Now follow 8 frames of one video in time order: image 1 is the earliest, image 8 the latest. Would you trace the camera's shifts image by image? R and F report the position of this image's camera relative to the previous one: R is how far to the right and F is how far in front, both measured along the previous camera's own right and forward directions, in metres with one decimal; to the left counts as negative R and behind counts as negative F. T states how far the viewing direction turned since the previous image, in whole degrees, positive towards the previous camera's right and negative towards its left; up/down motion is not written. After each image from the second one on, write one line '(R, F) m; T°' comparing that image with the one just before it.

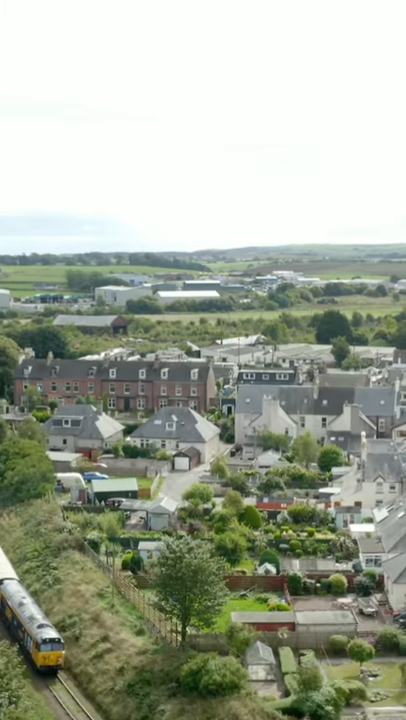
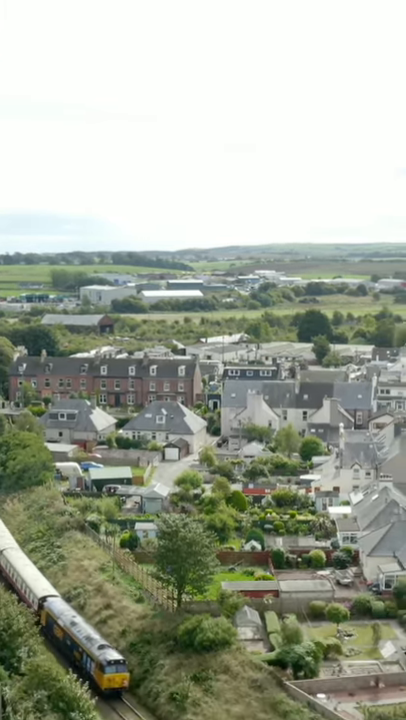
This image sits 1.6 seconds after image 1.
(-0.3, -3.4) m; +1°
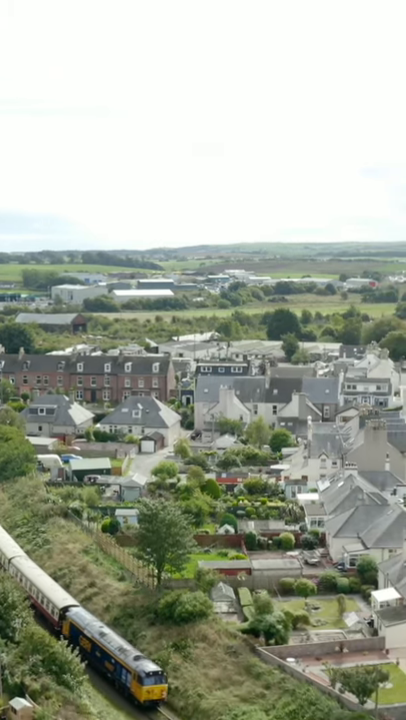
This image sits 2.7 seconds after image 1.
(-0.3, -2.5) m; +2°
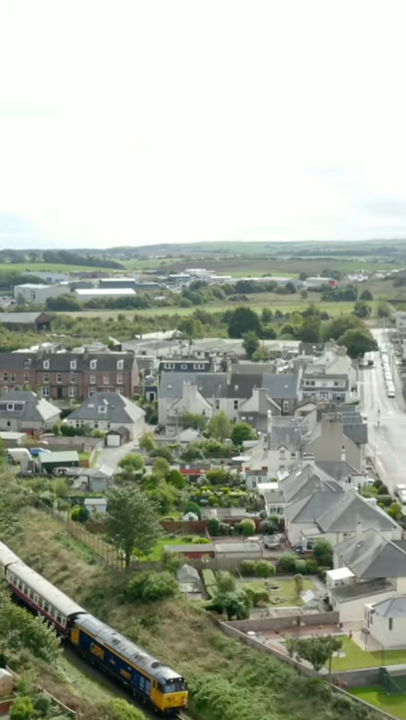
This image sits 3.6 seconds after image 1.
(-0.1, -2.2) m; +2°
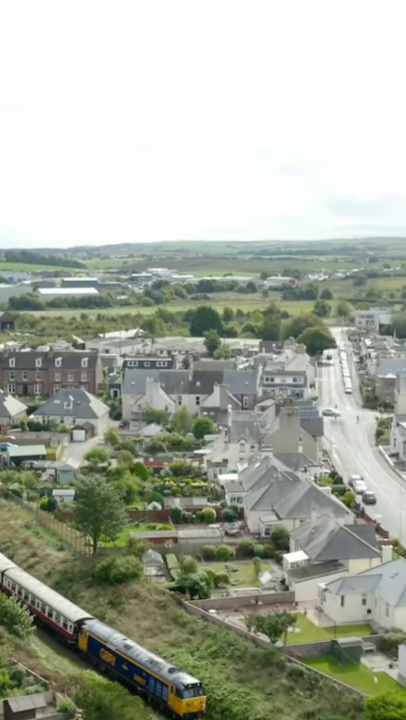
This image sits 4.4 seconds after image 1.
(0.0, -2.0) m; +2°
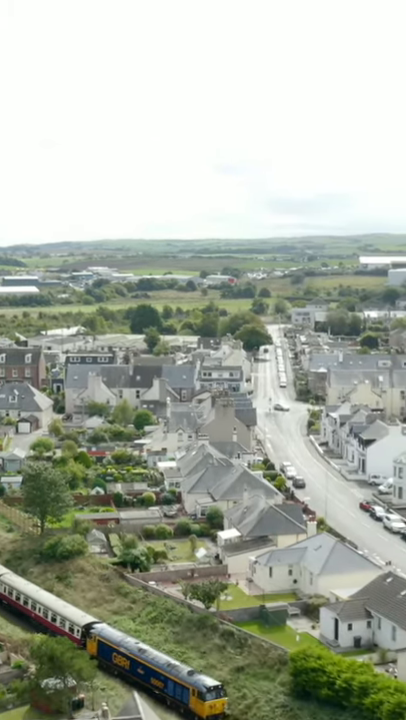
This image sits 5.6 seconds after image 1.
(0.0, -3.0) m; +3°
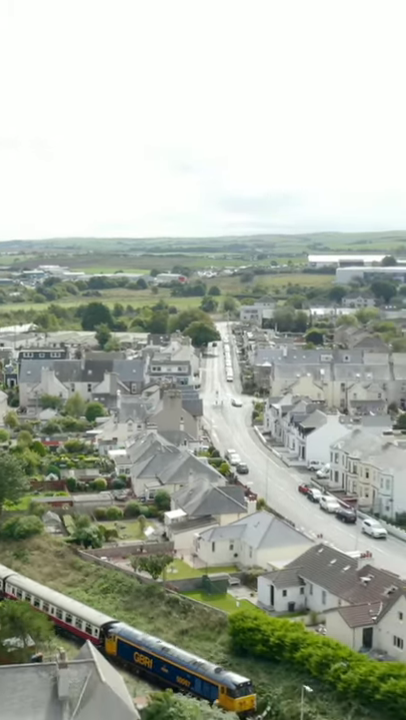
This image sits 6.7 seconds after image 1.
(+0.2, -3.0) m; +3°
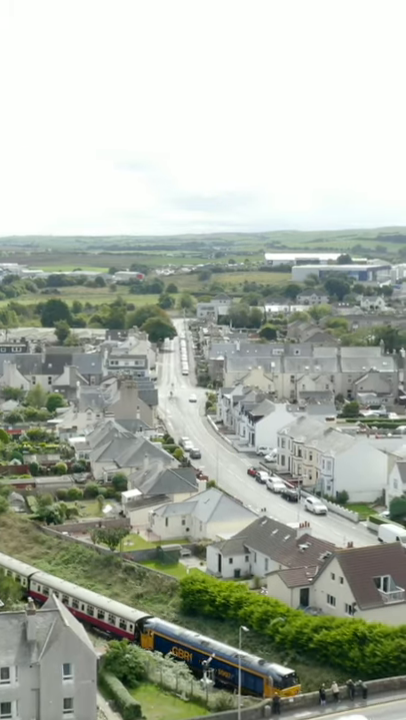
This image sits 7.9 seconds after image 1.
(+0.2, -3.4) m; +2°
